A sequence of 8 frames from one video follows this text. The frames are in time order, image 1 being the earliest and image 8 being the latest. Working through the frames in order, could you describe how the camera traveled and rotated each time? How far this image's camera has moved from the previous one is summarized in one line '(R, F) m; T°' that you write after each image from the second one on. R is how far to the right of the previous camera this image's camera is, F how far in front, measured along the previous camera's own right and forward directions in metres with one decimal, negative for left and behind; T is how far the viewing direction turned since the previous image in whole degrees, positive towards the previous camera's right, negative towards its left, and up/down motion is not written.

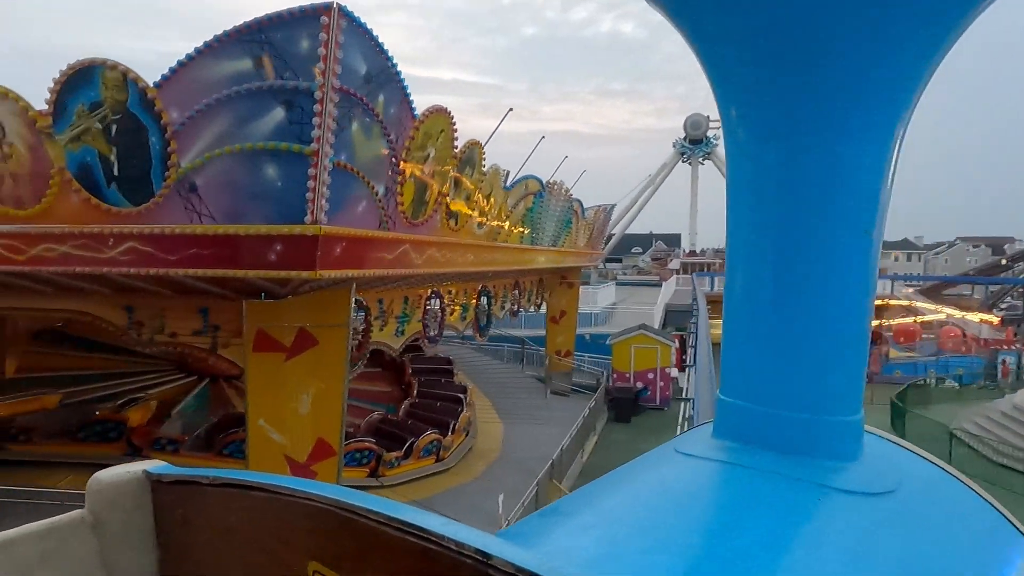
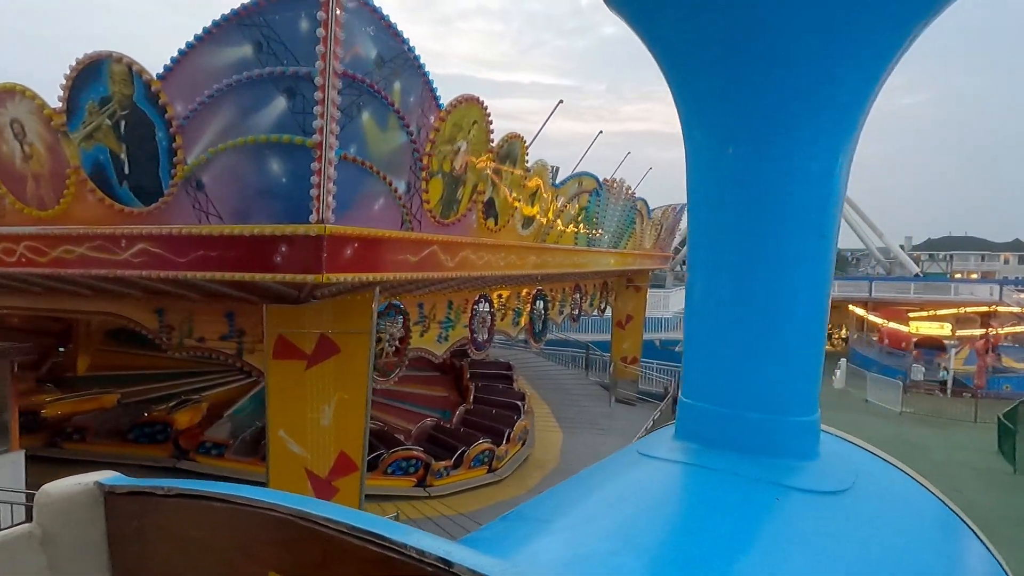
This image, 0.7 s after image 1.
(+0.2, +0.3) m; -7°
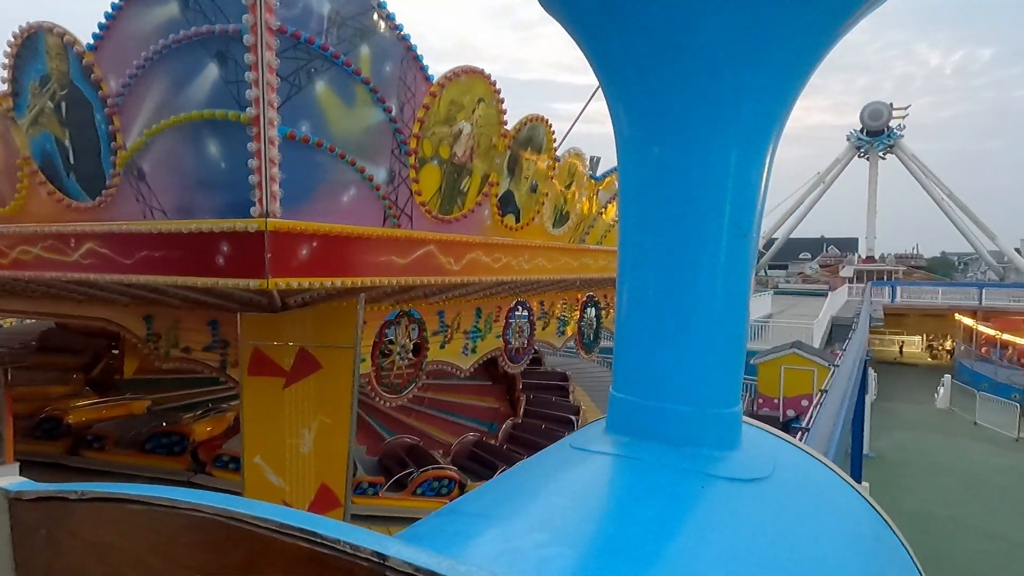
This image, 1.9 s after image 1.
(+0.3, +0.5) m; -7°
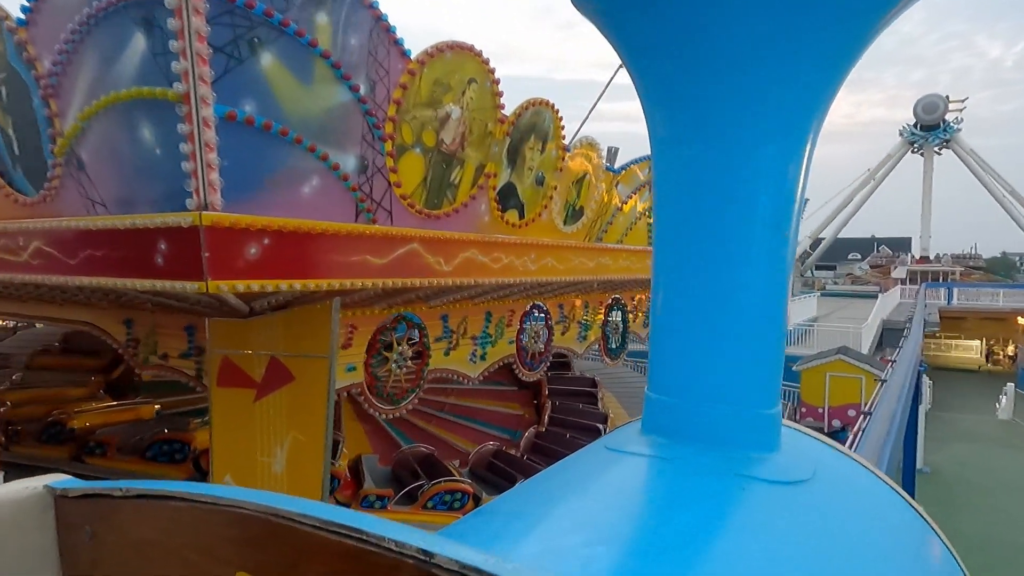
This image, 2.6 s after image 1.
(+0.2, +0.3) m; -4°
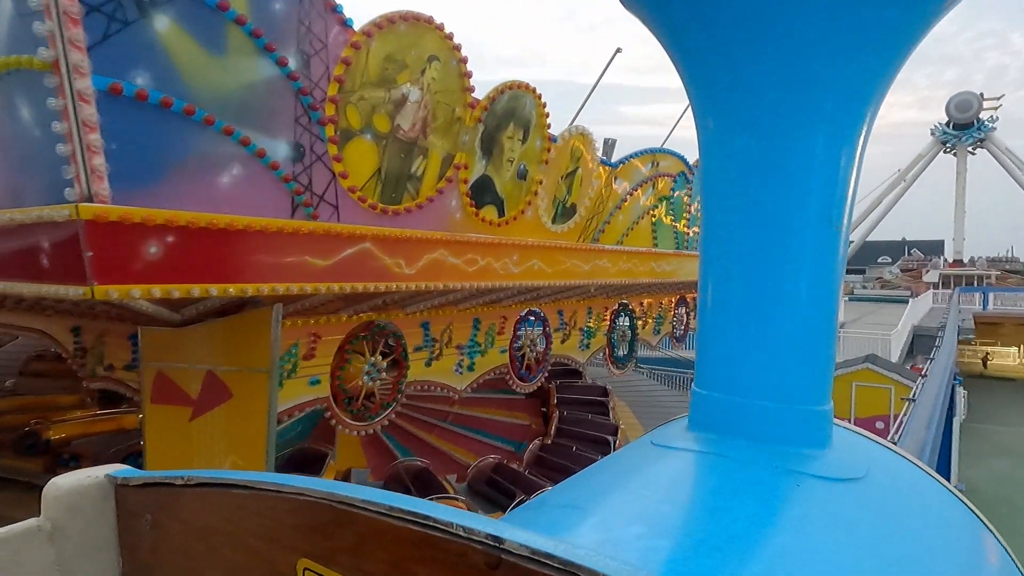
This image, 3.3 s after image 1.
(+0.2, +0.3) m; -2°
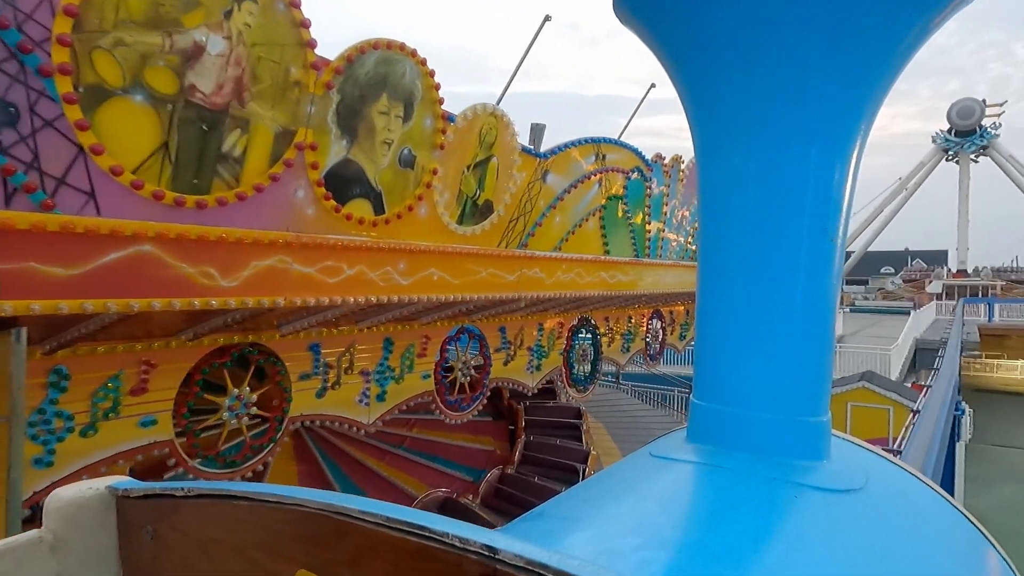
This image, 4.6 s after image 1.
(+0.4, +0.5) m; 0°
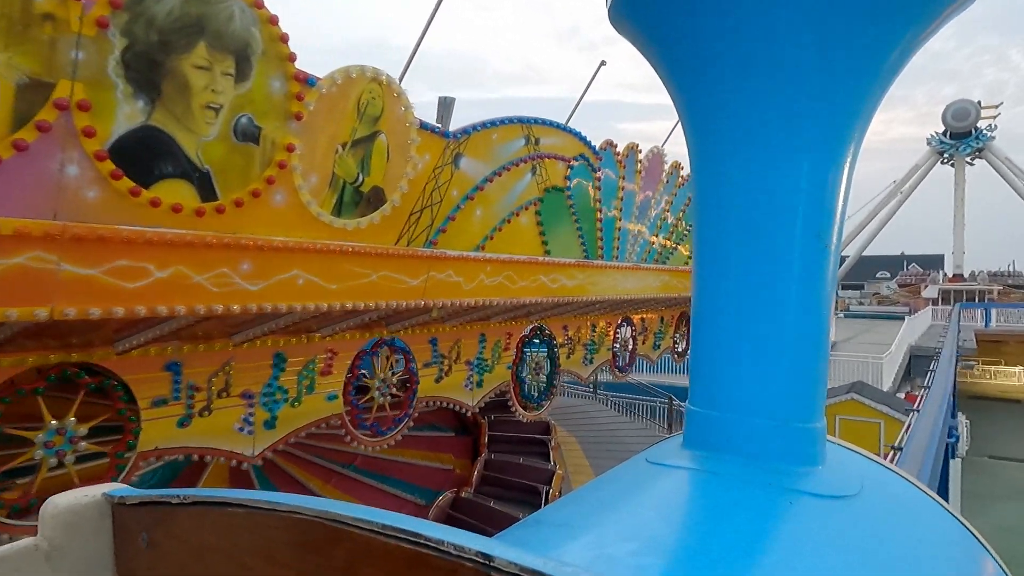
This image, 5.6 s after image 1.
(-0.4, -0.6) m; 0°
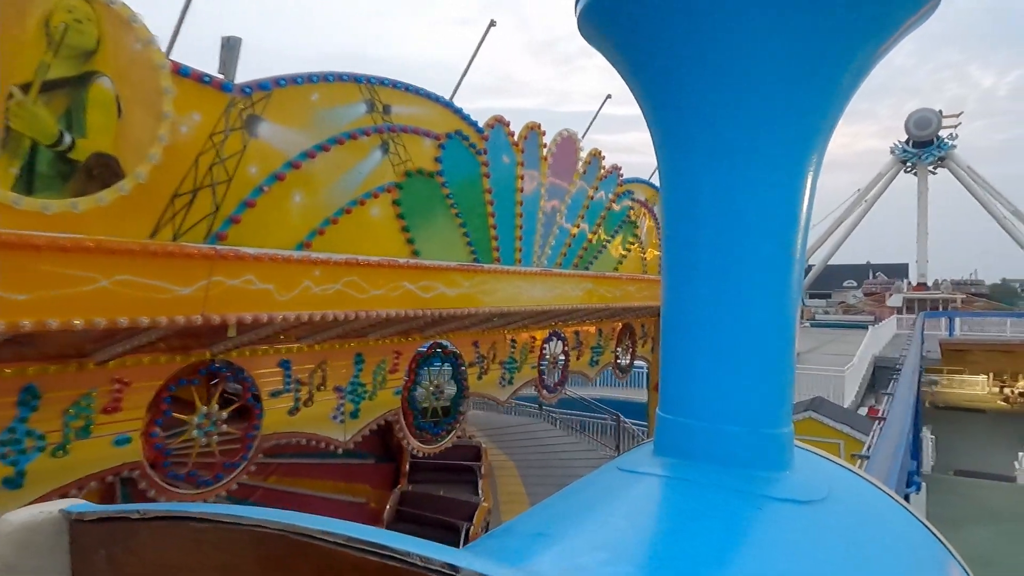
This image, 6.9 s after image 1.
(+0.4, +0.6) m; +2°
